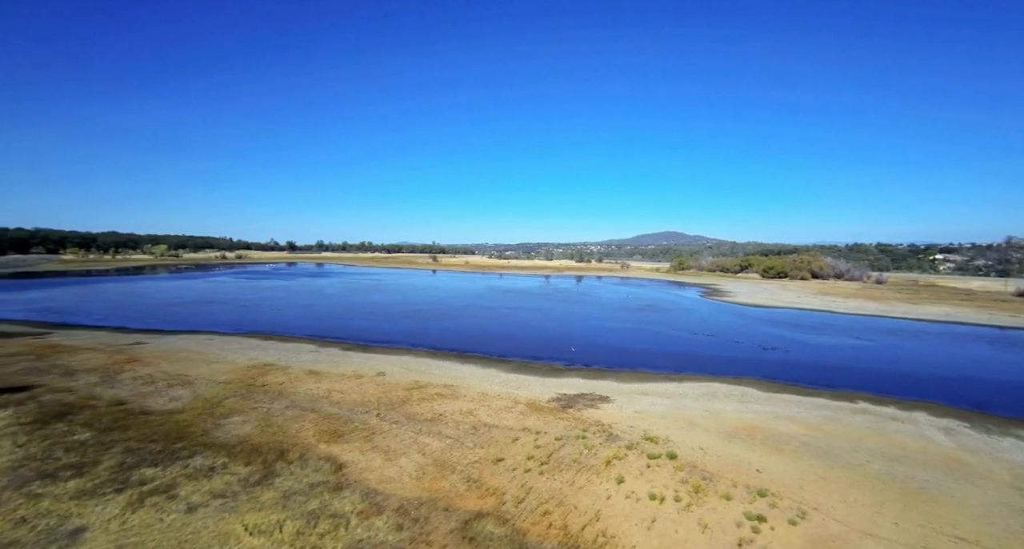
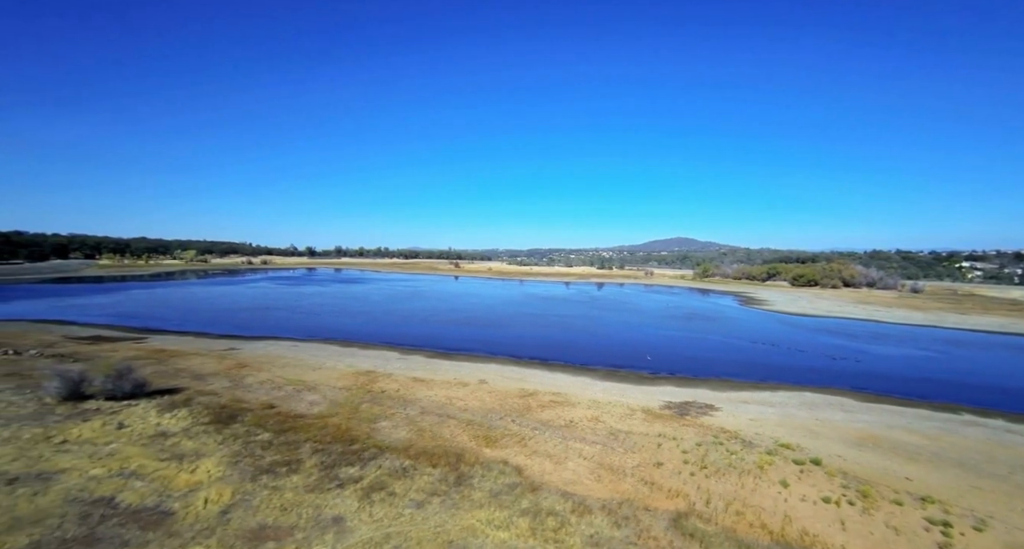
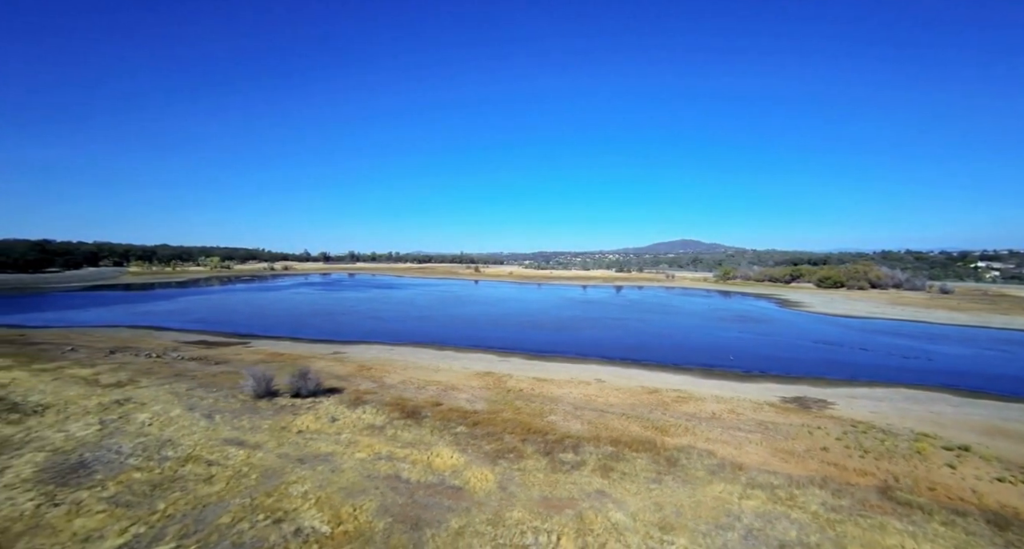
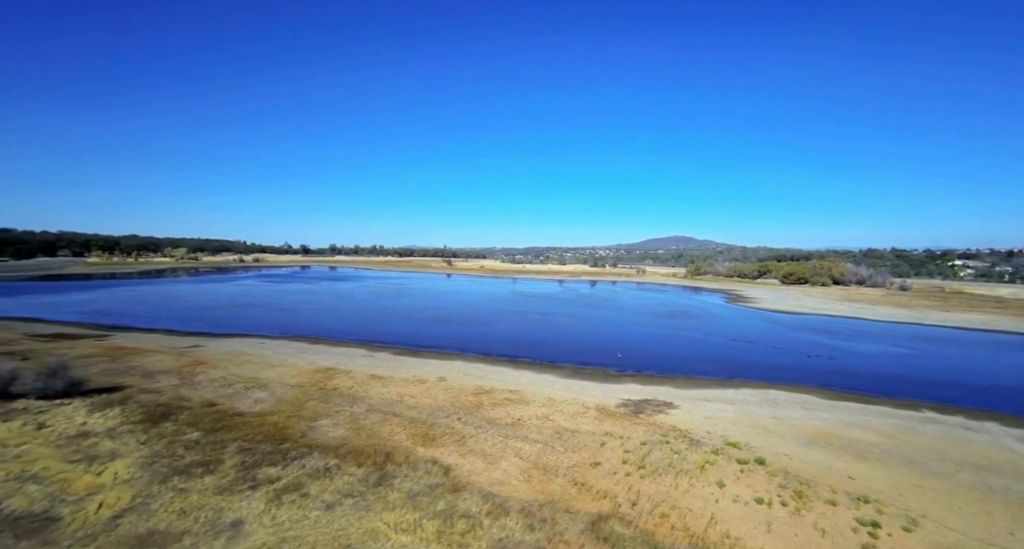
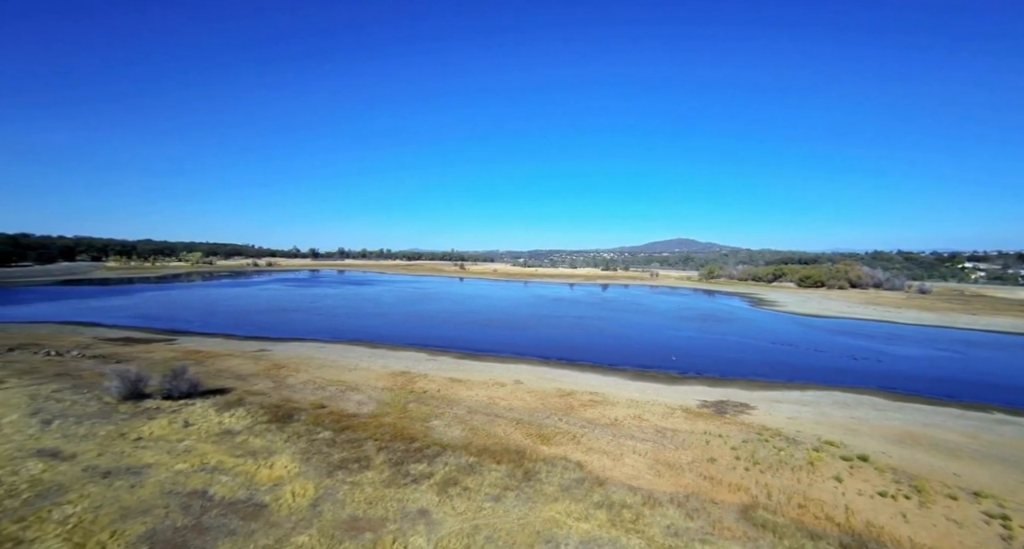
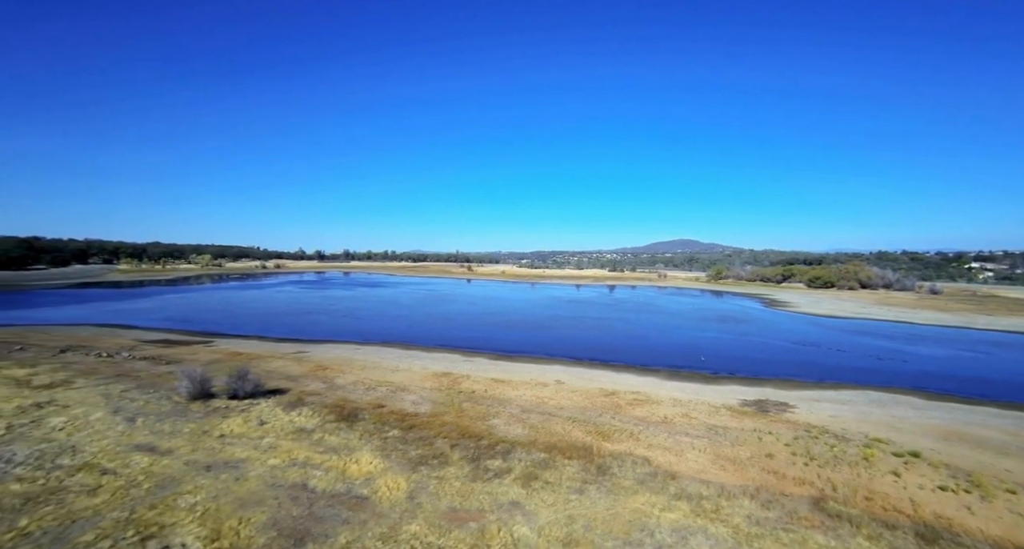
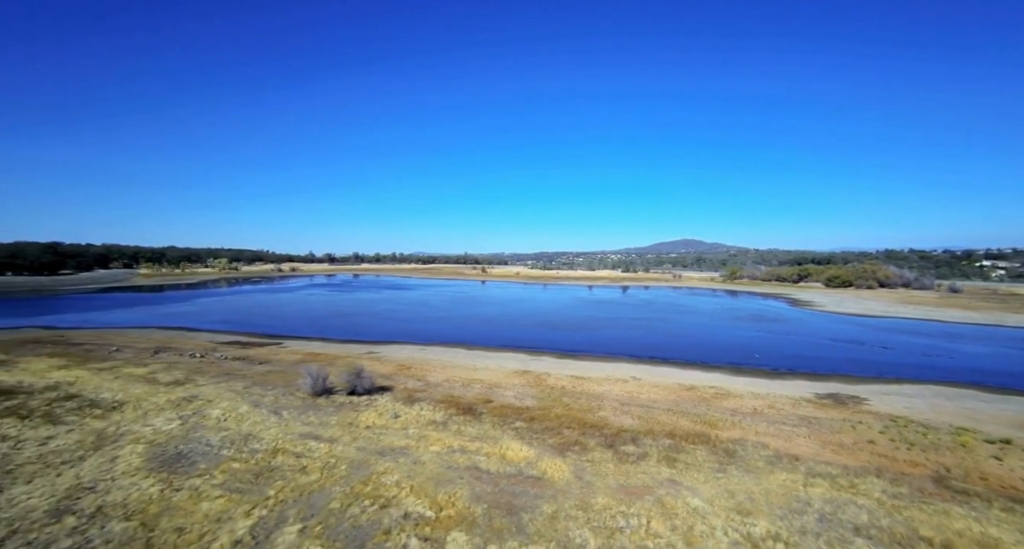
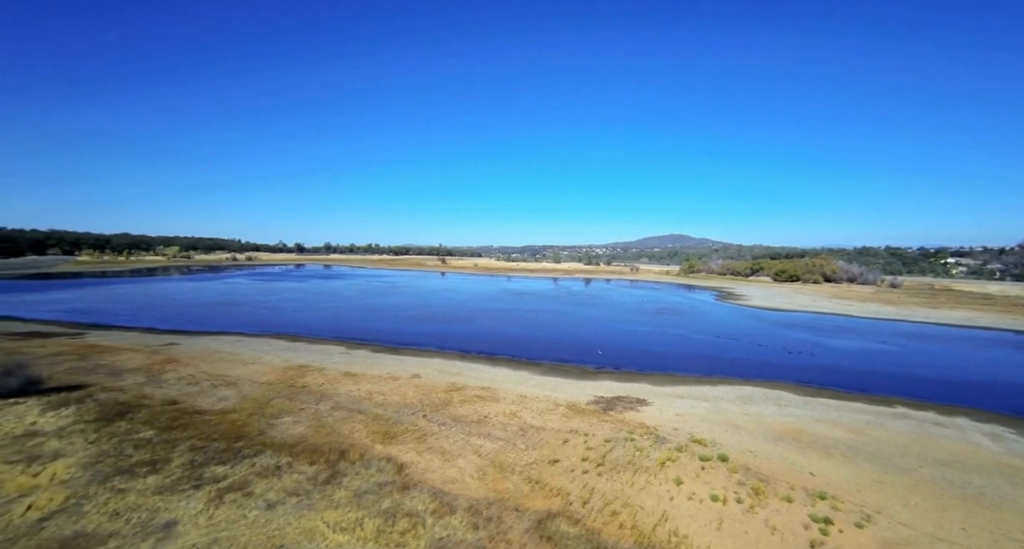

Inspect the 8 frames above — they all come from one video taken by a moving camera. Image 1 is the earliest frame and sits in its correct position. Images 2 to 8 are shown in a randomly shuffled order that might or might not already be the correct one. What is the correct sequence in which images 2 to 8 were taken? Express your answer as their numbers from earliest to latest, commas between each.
8, 4, 2, 5, 6, 3, 7
